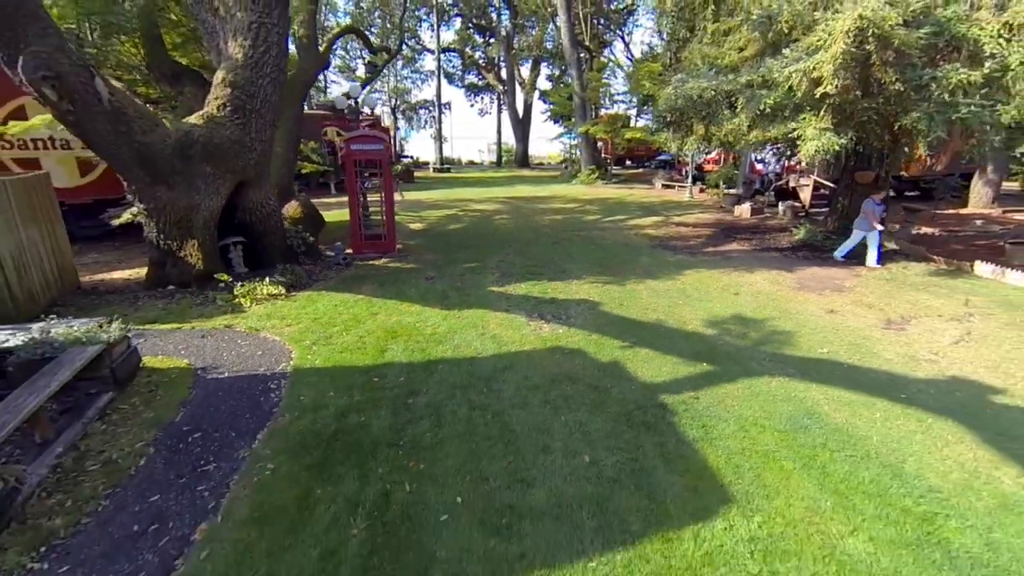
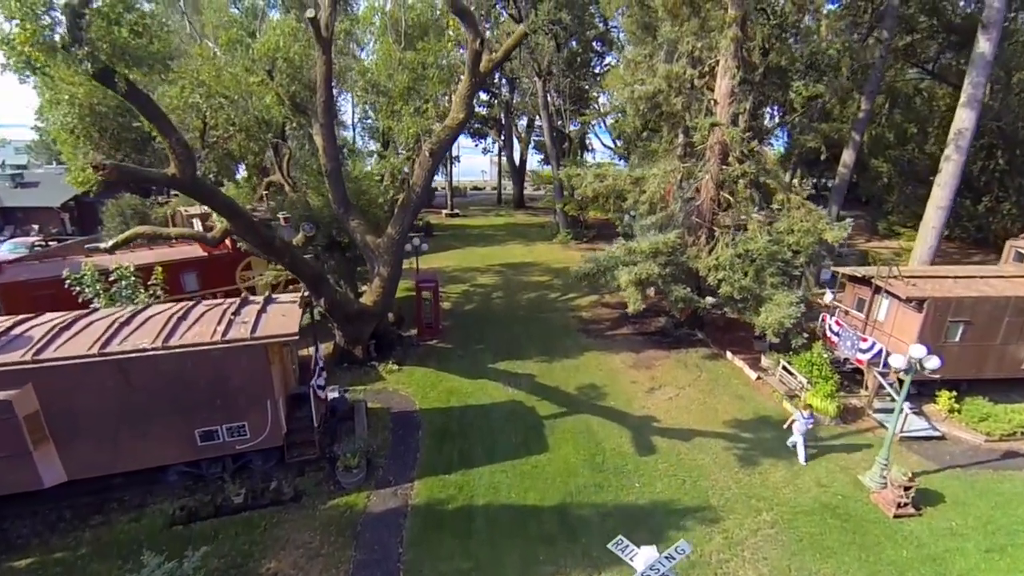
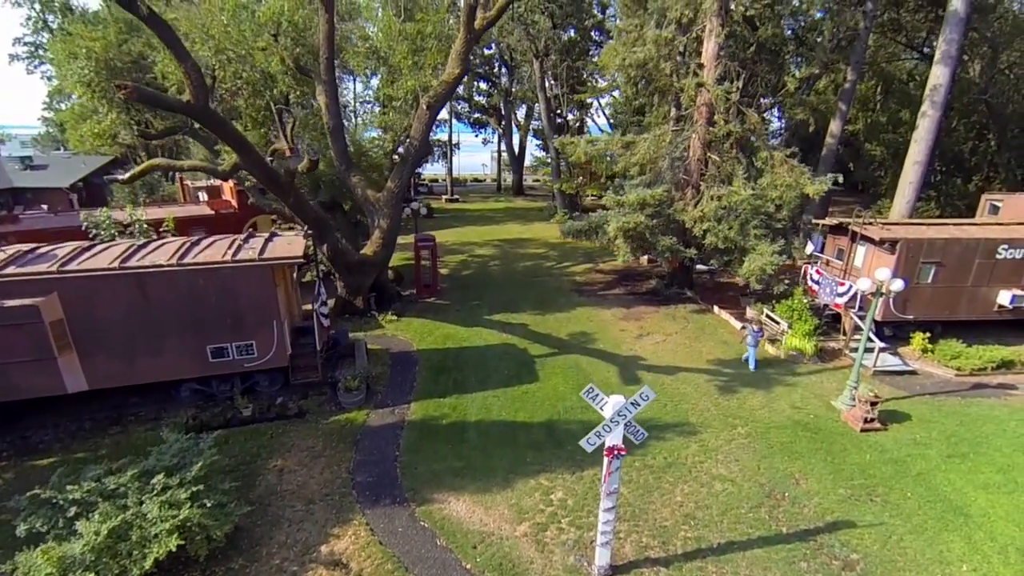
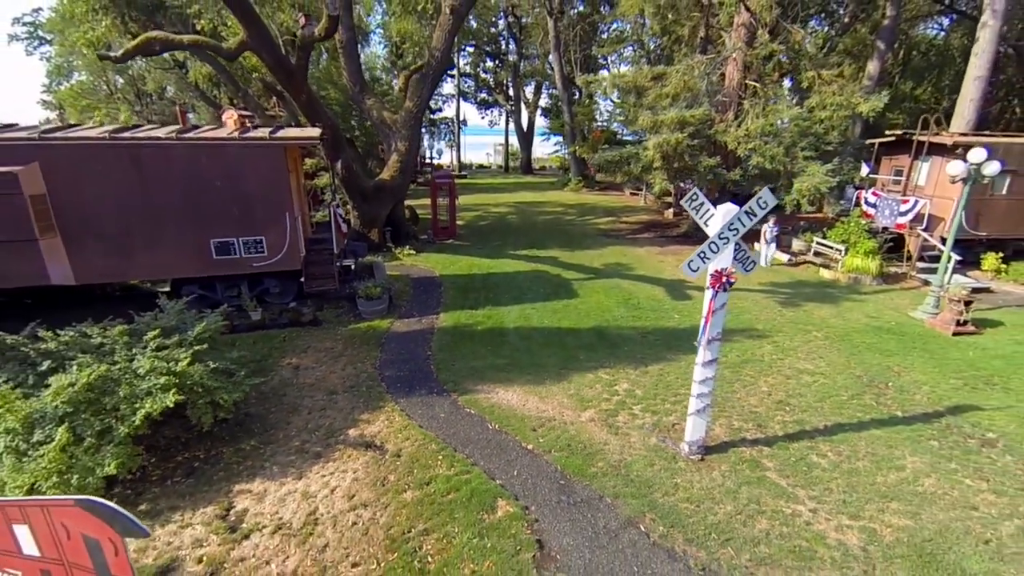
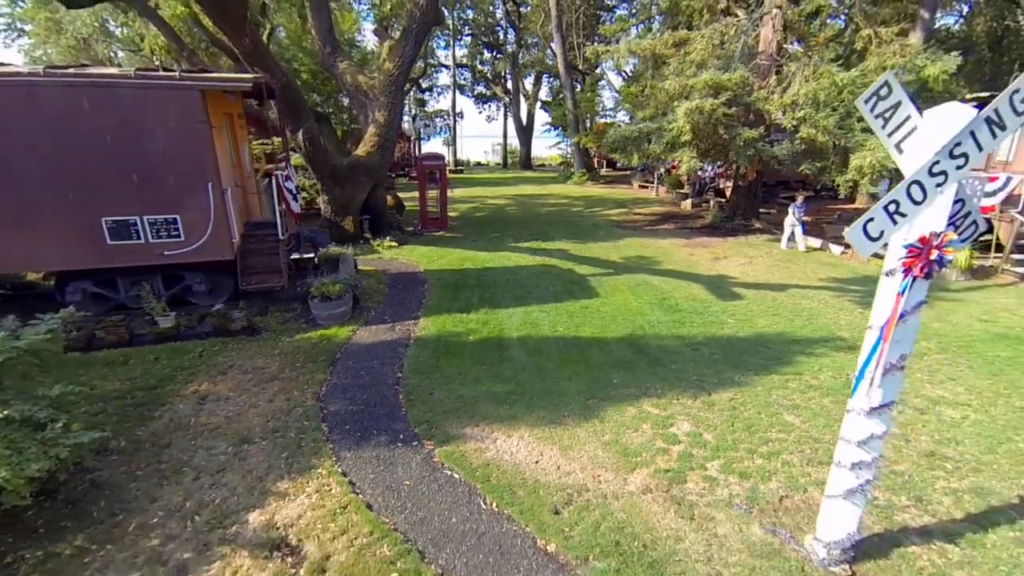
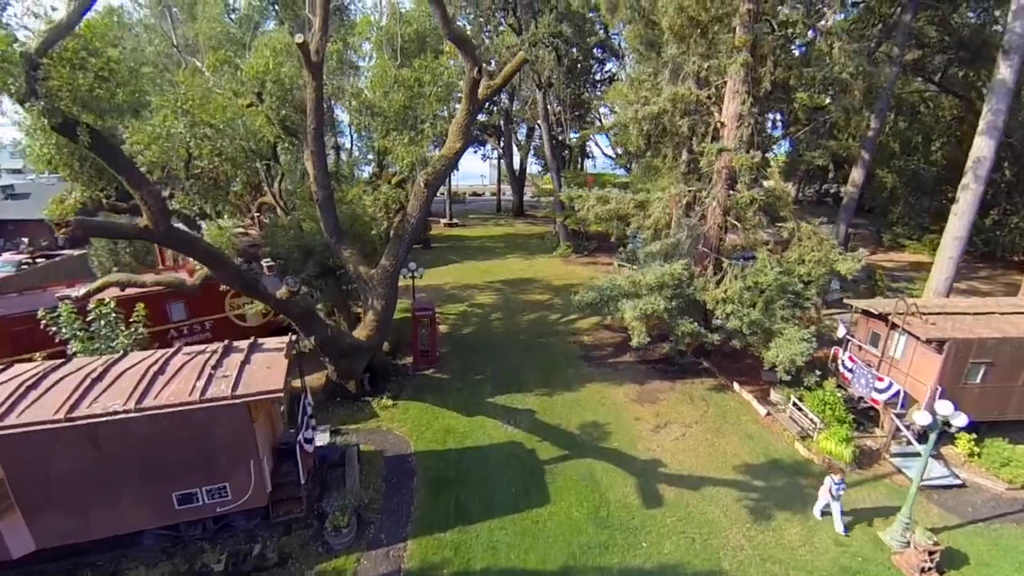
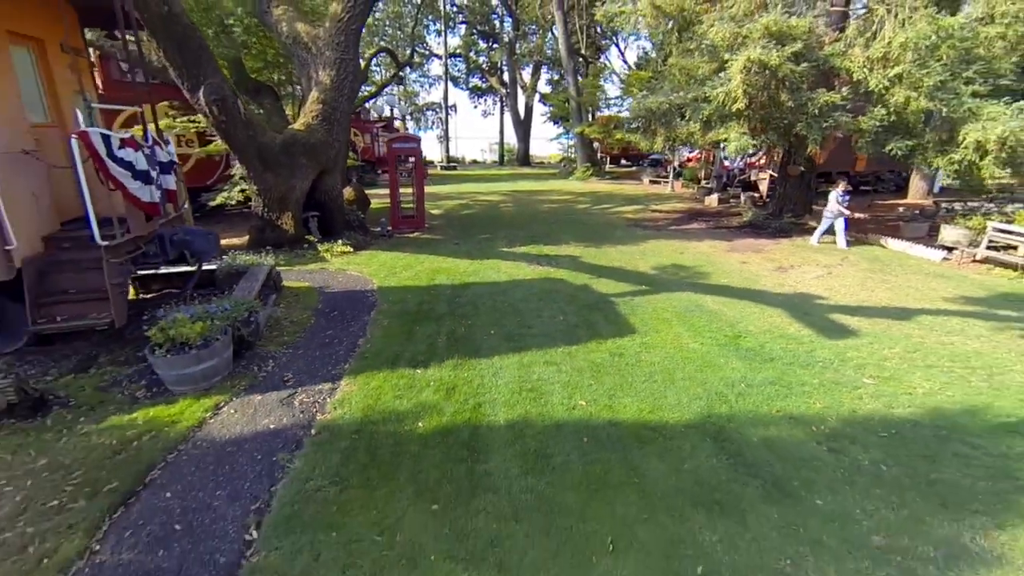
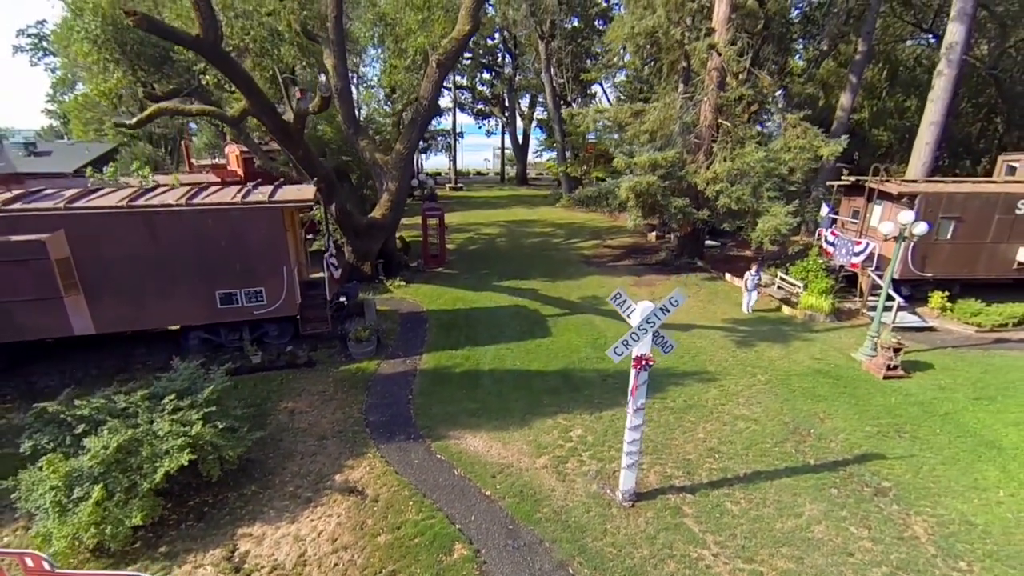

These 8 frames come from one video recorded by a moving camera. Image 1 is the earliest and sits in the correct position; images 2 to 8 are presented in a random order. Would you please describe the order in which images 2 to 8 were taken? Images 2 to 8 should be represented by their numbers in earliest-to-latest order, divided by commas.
7, 5, 4, 8, 3, 2, 6
